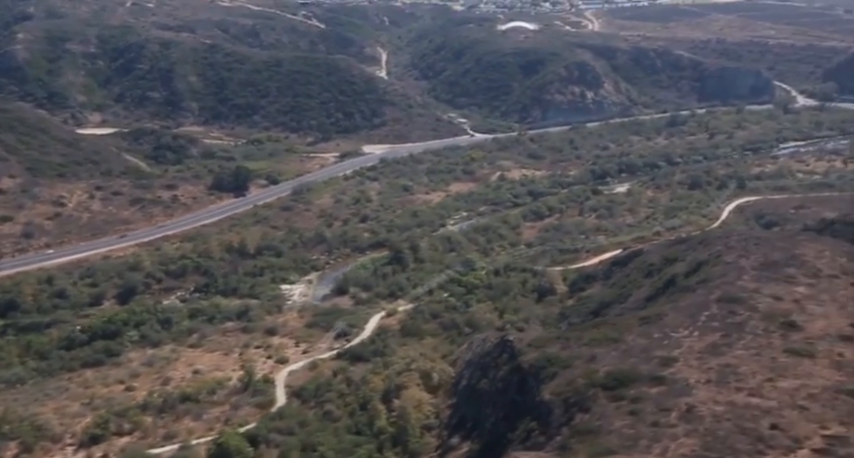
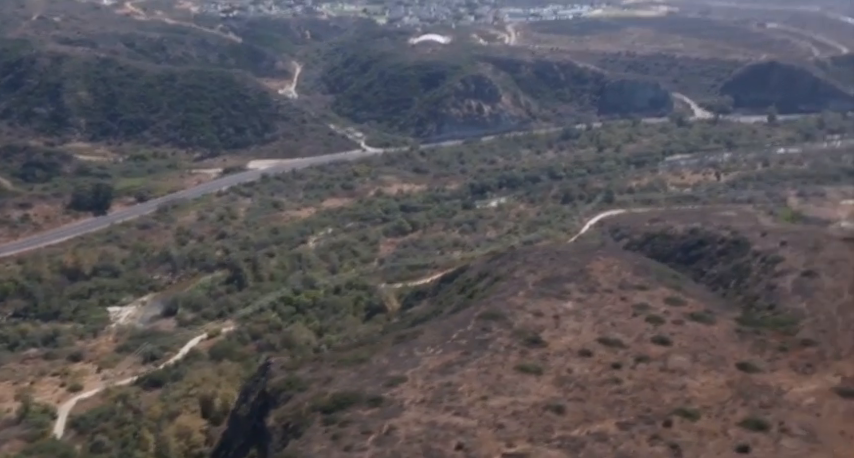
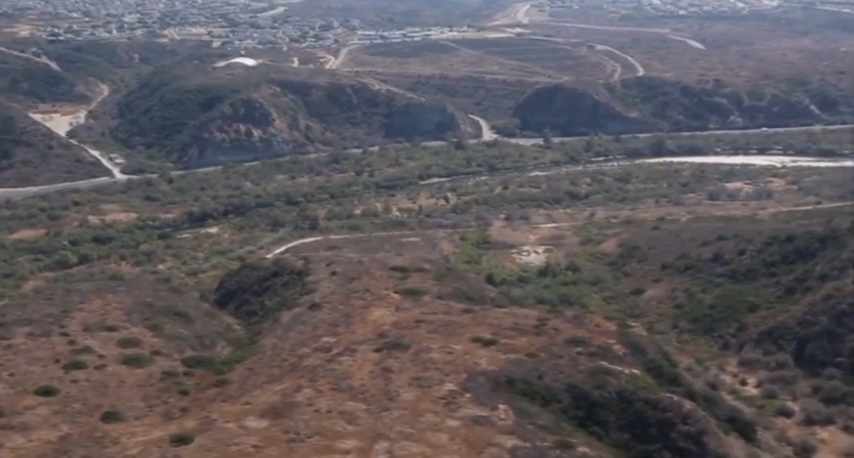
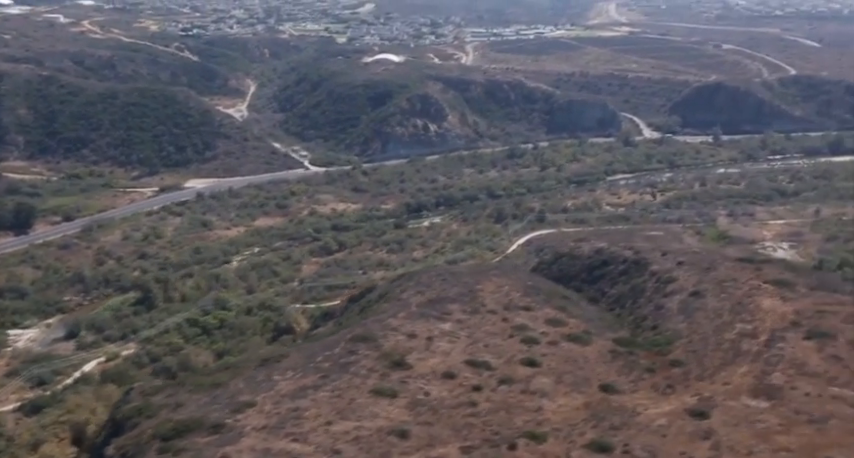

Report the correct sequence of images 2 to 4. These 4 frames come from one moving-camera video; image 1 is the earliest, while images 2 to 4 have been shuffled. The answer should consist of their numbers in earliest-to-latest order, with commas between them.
2, 4, 3
